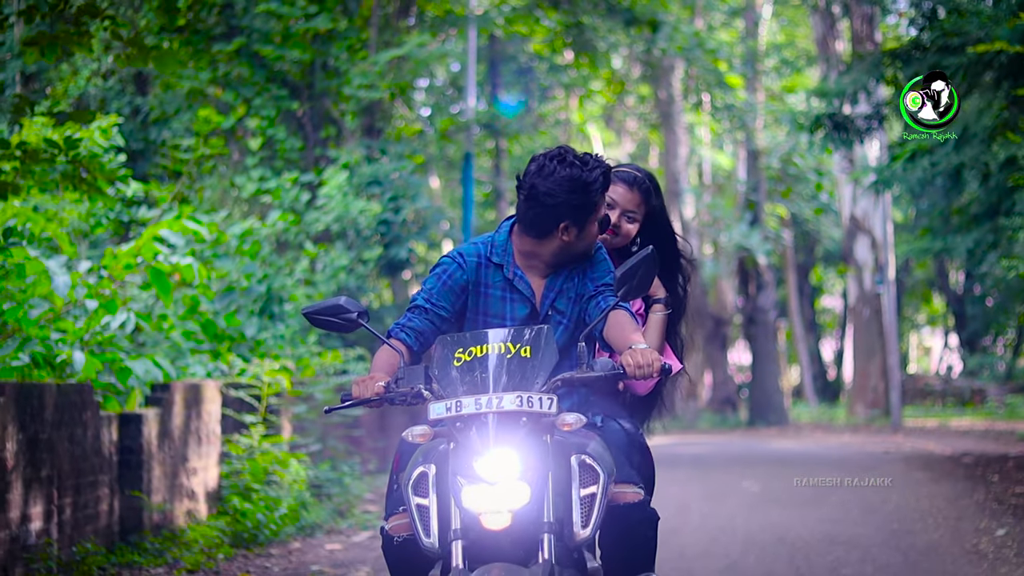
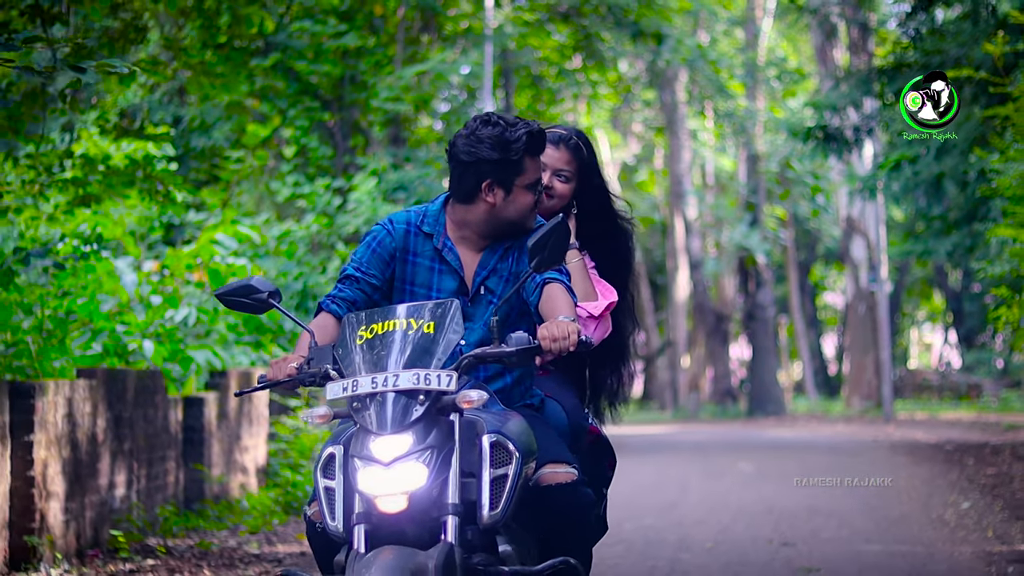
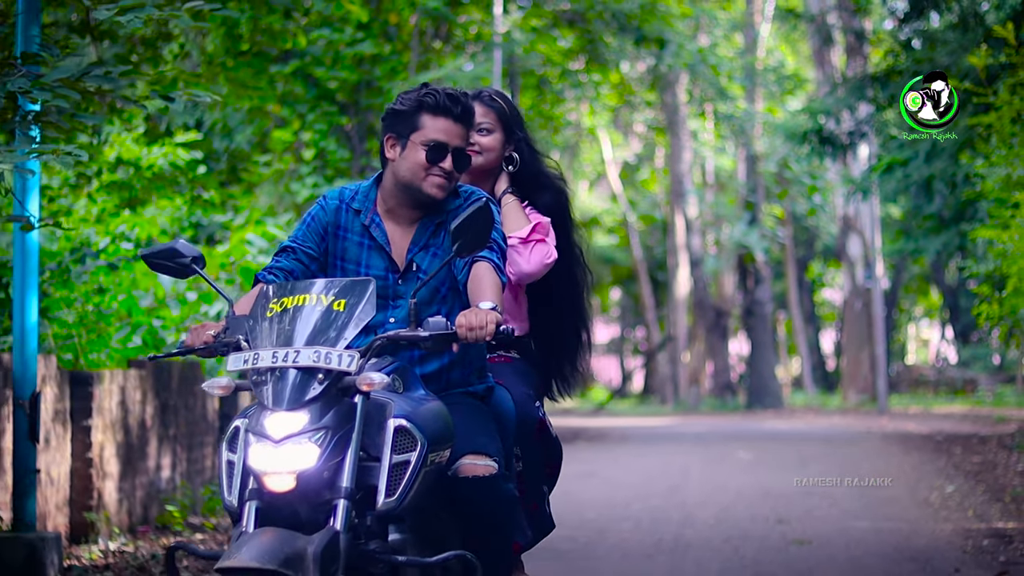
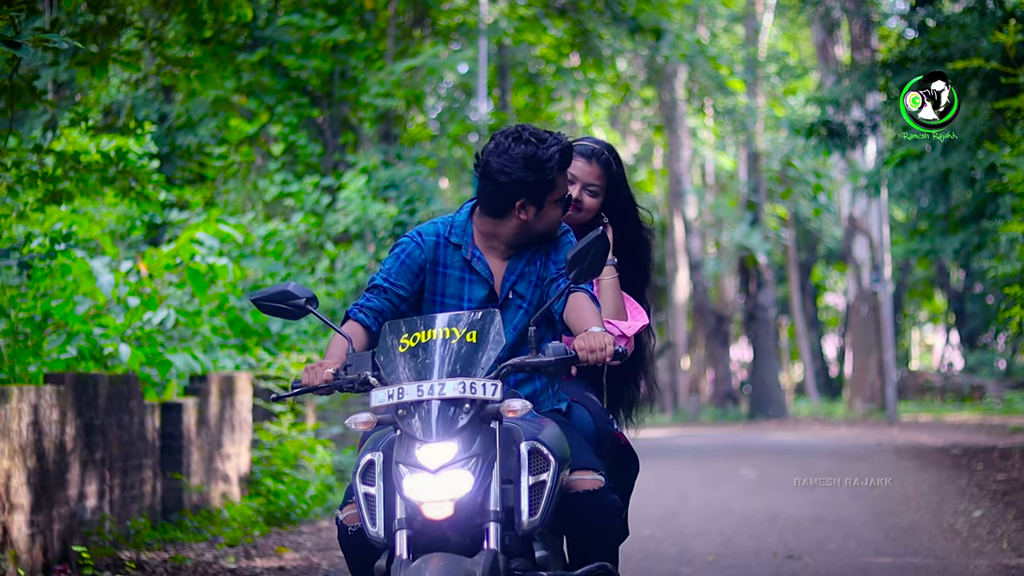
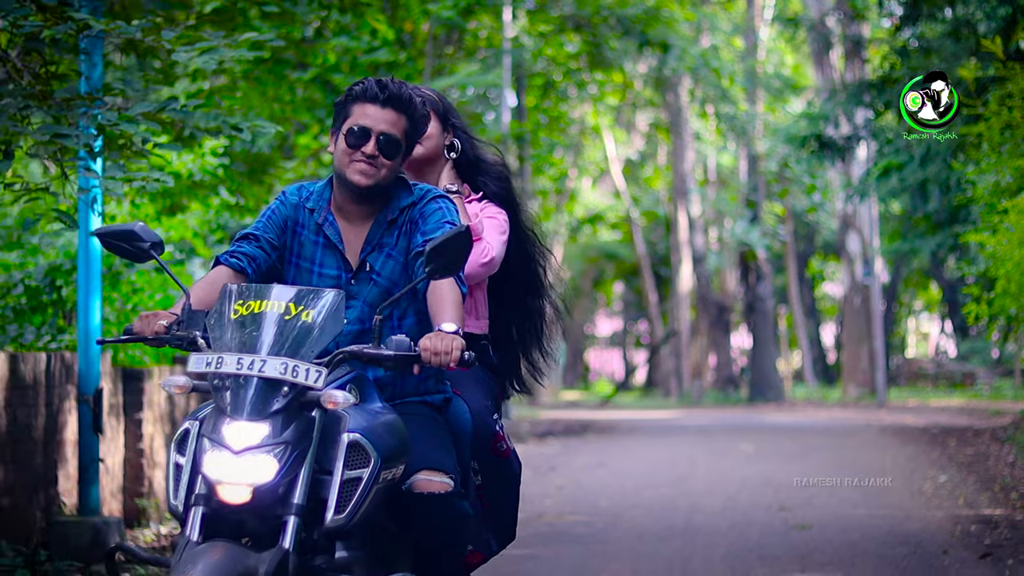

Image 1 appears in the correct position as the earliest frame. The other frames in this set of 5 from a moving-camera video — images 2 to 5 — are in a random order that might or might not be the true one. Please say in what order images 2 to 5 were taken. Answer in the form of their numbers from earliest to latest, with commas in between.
4, 2, 3, 5
